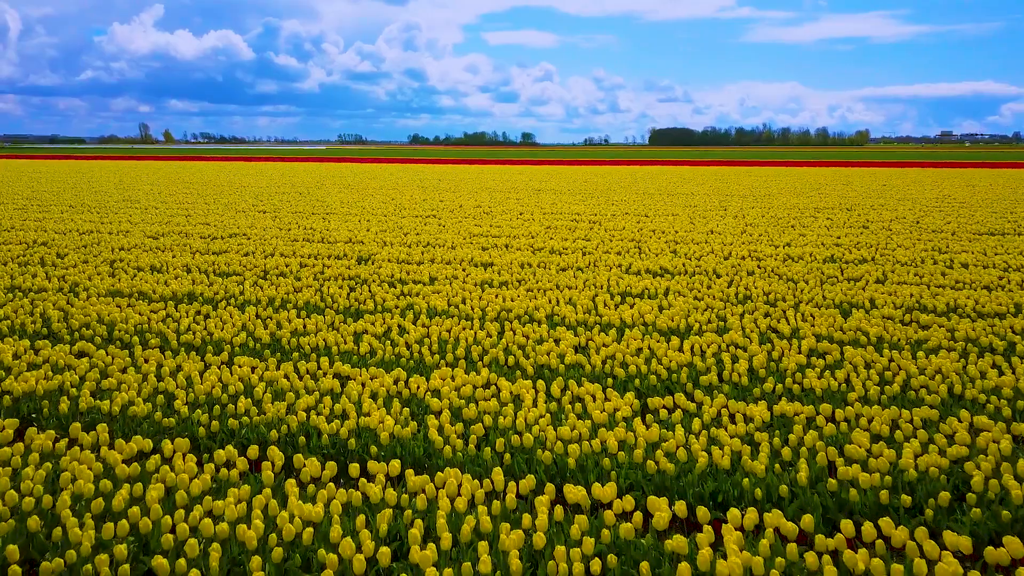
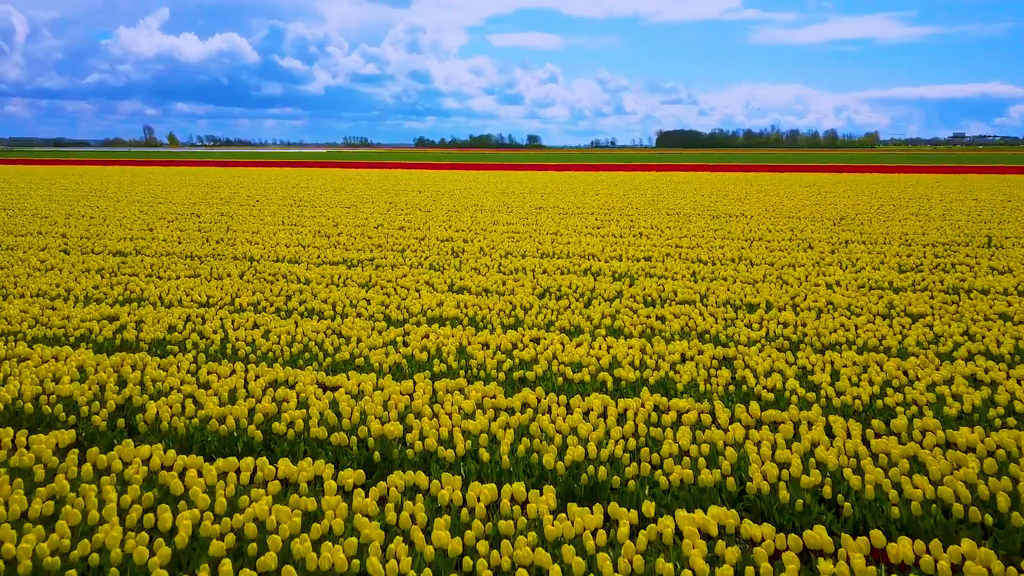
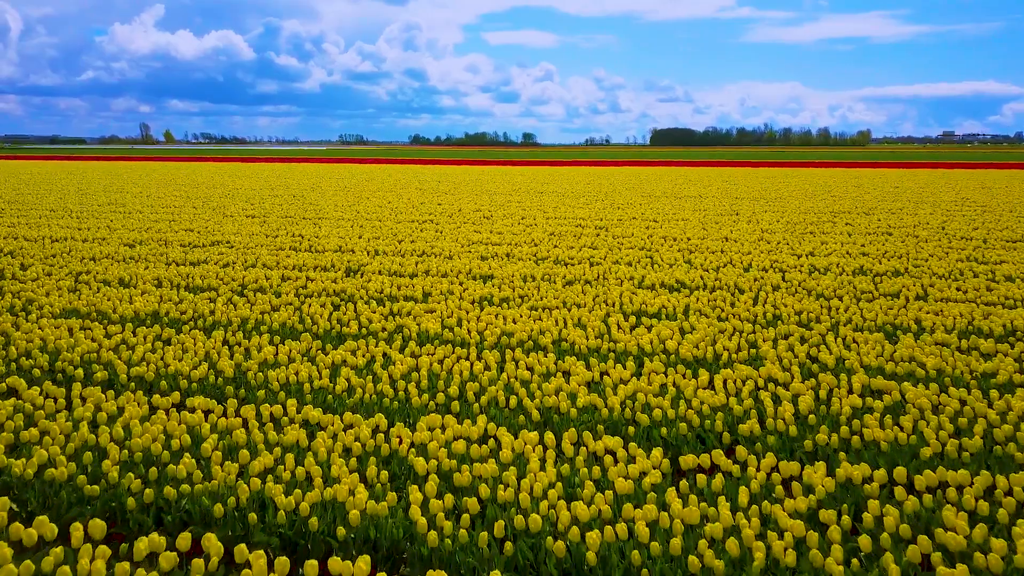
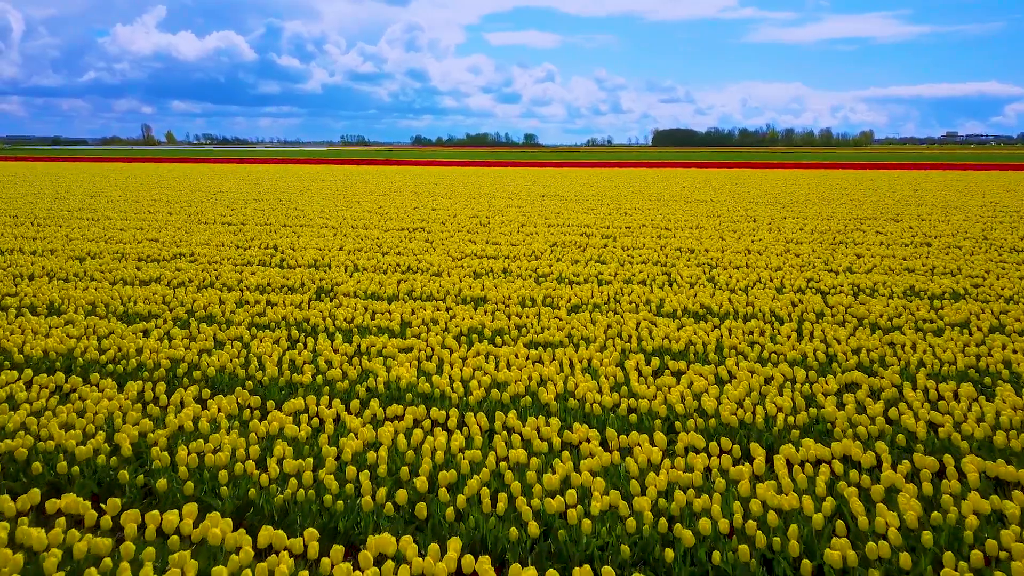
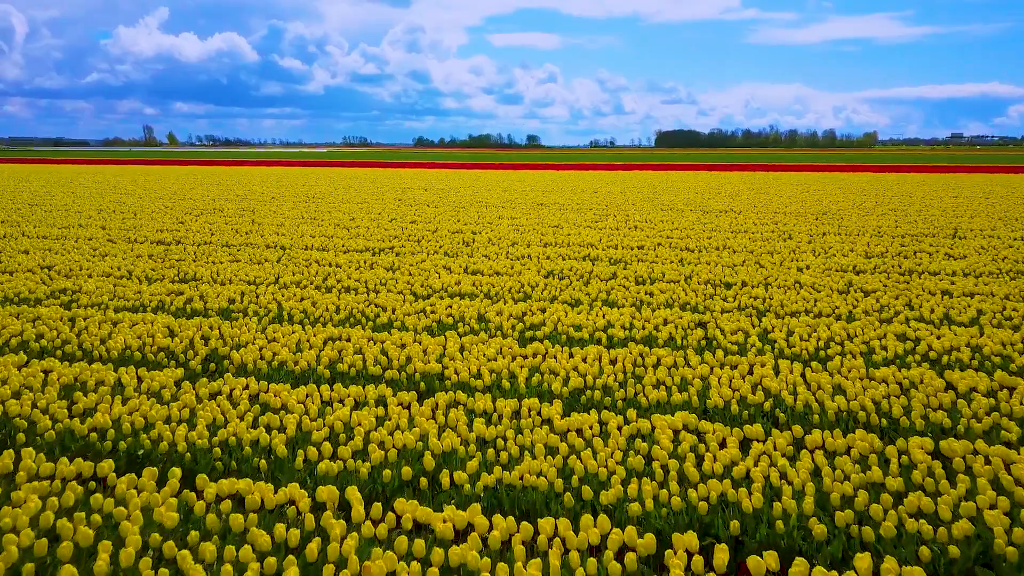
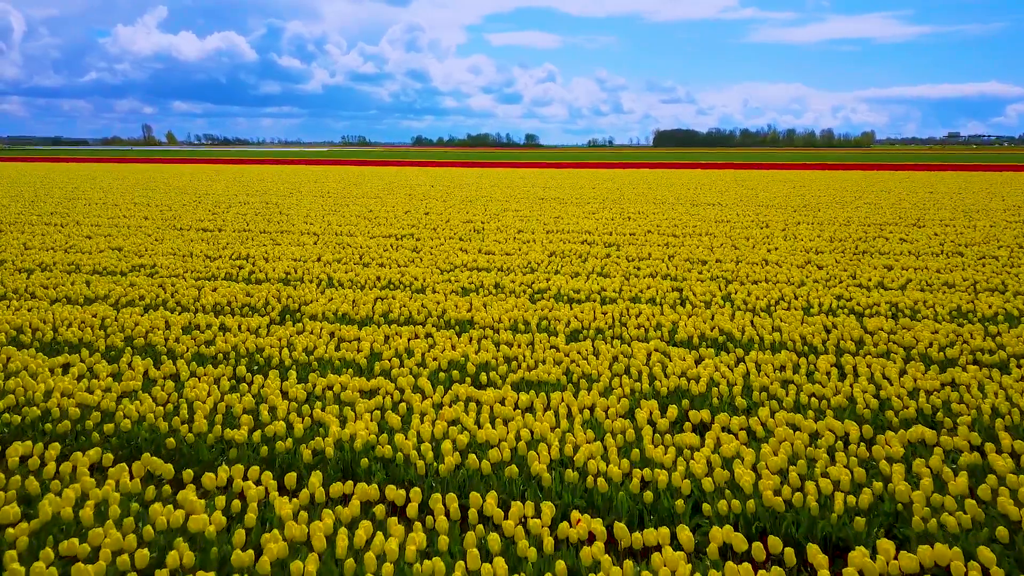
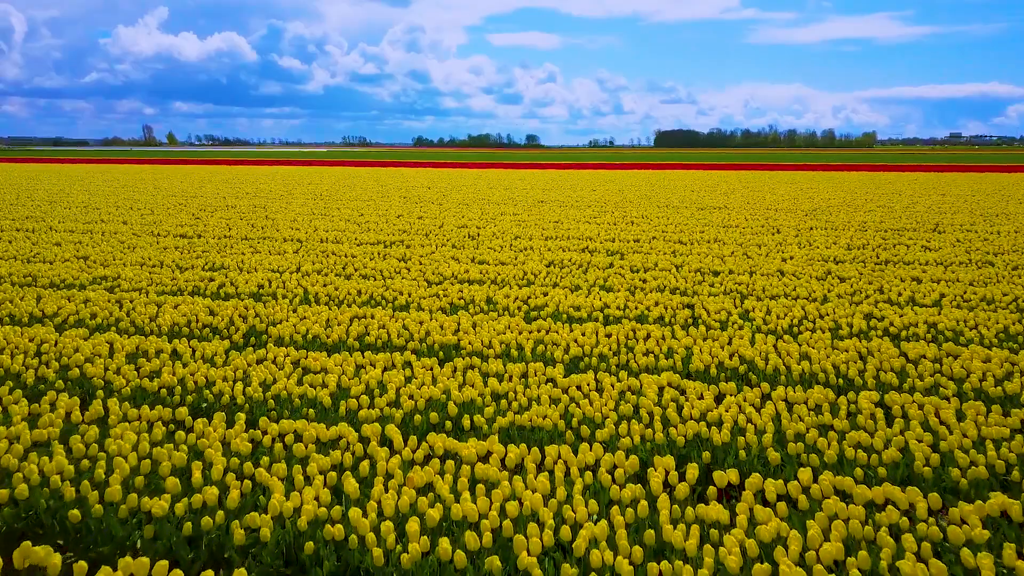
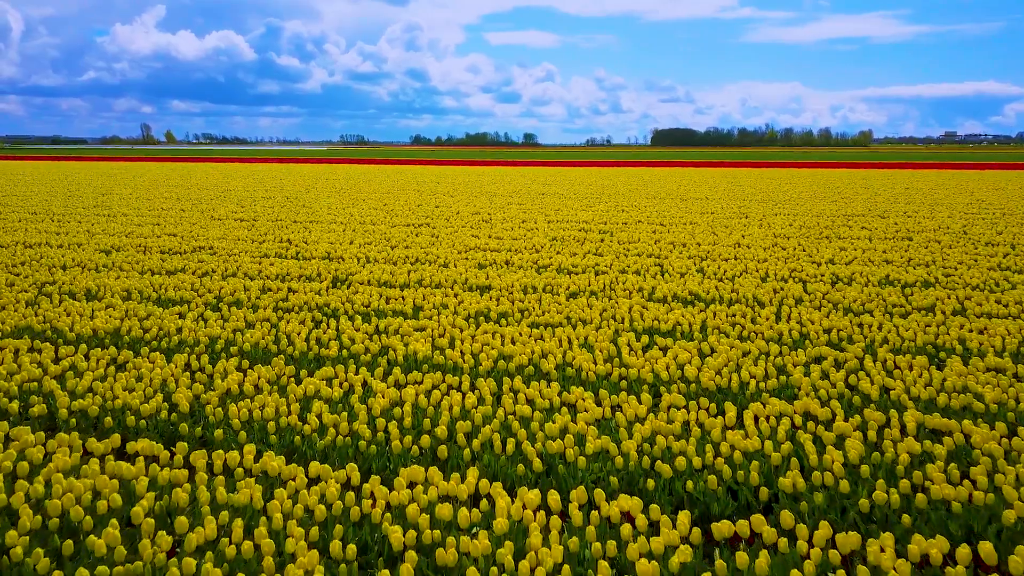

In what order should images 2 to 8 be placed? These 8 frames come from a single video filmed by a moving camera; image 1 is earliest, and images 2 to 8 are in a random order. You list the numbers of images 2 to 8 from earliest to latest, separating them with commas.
3, 8, 4, 6, 7, 5, 2
